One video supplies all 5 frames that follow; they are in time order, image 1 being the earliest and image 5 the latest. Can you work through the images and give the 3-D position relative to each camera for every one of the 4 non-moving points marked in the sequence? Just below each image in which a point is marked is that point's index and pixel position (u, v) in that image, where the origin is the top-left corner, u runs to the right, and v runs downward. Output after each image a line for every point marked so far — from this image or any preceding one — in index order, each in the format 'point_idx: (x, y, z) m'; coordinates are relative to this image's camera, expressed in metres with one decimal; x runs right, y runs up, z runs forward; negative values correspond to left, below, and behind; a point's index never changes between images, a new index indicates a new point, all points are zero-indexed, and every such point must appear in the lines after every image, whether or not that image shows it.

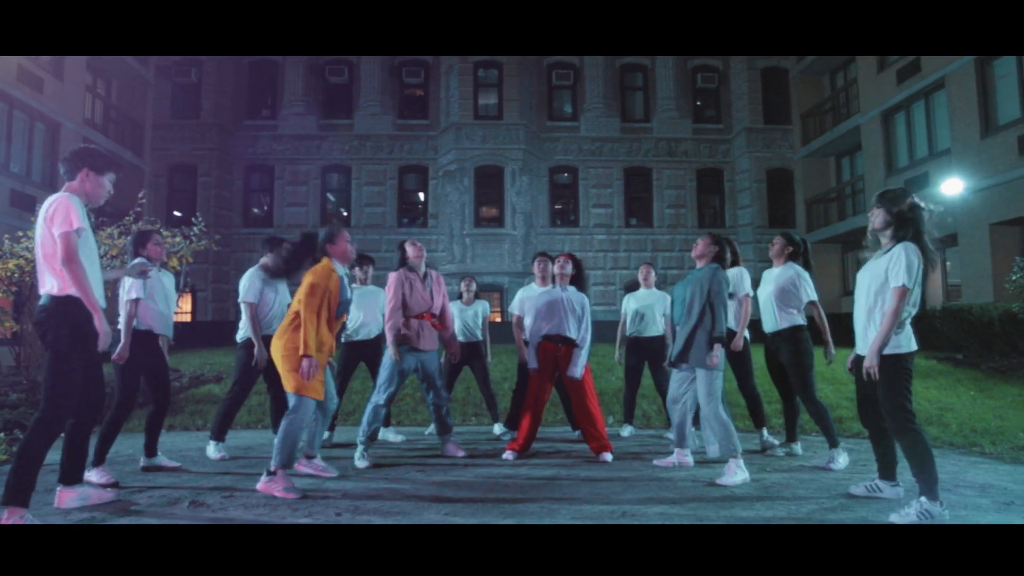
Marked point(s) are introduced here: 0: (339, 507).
0: (-1.2, -1.5, +4.9) m
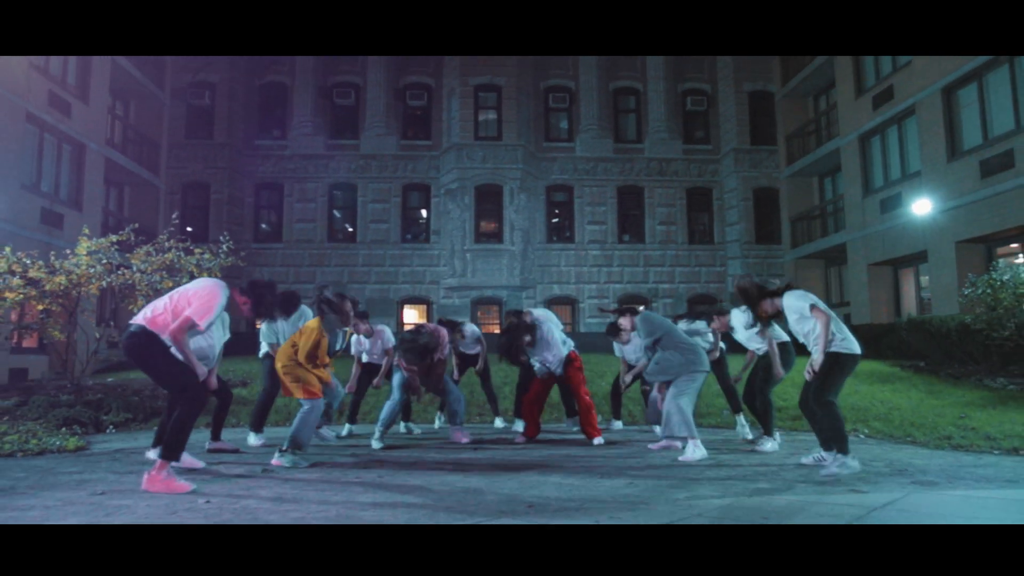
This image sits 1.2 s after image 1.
0: (-1.1, -1.6, +6.3) m
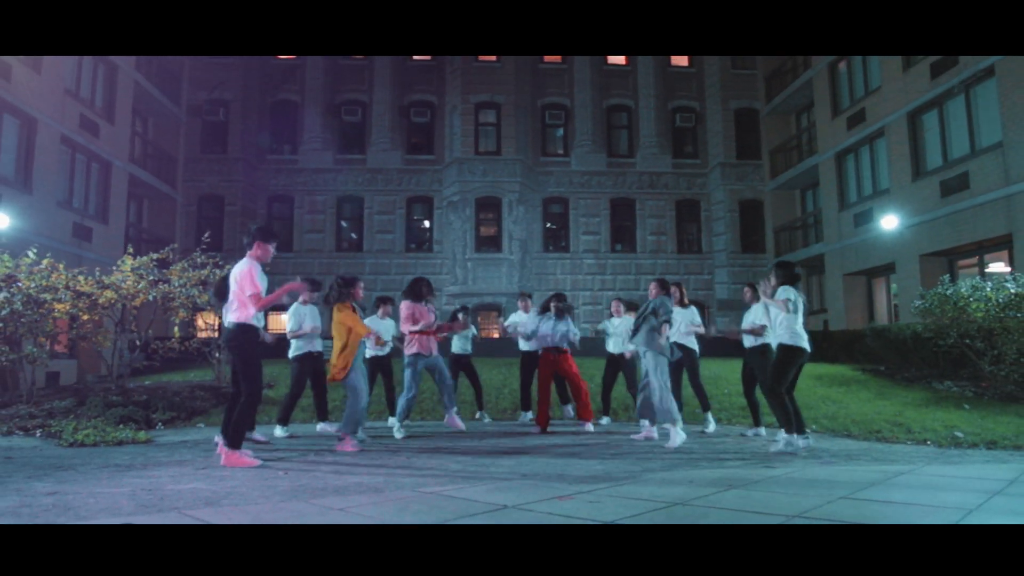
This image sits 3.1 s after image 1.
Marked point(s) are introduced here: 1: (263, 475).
0: (-1.2, -1.8, +8.1) m
1: (-2.2, -1.7, +6.6) m
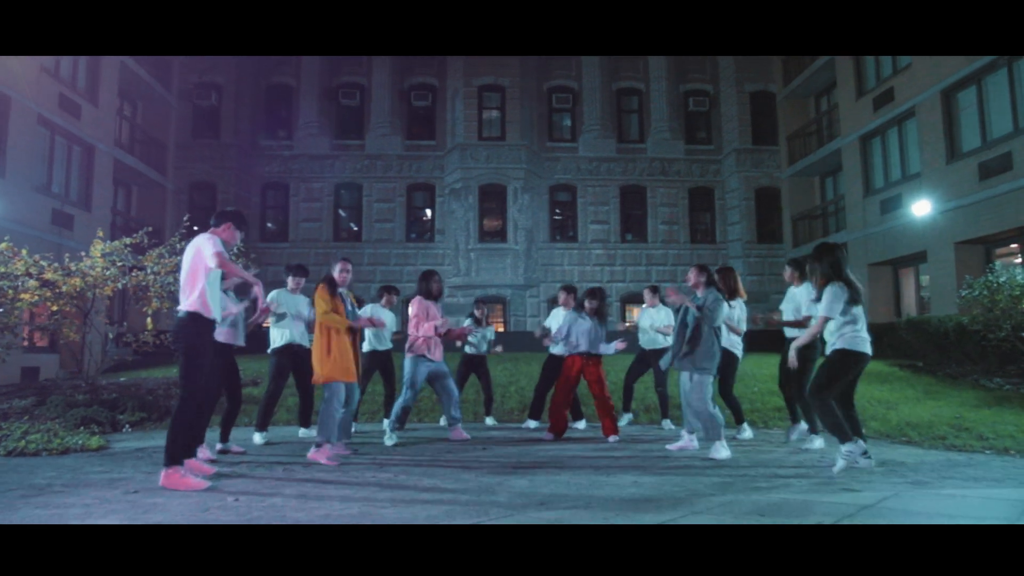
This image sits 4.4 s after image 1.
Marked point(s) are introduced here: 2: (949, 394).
0: (-1.1, -1.6, +6.6) m
1: (-2.1, -1.5, +5.1) m
2: (+8.0, -1.9, +13.6) m
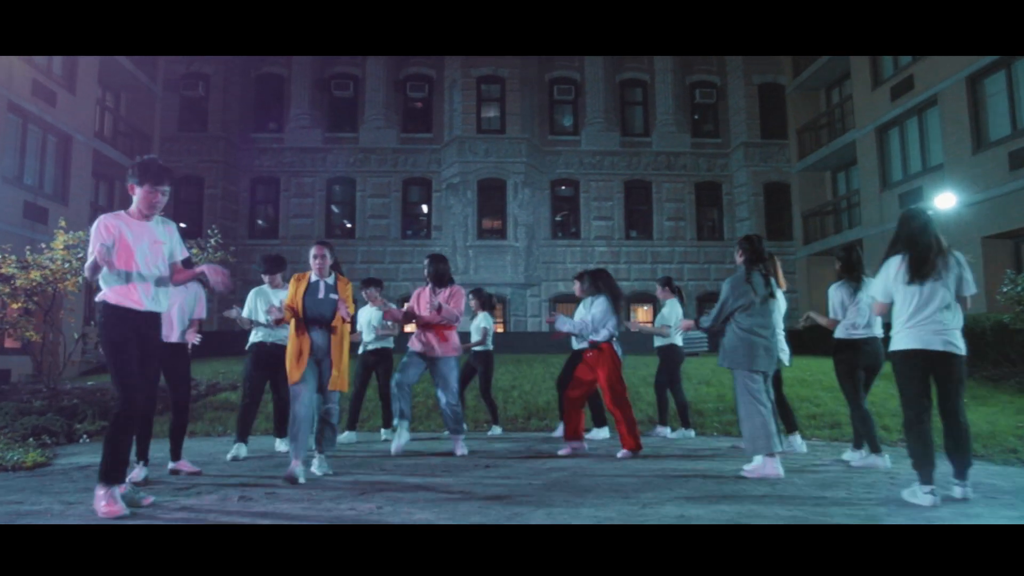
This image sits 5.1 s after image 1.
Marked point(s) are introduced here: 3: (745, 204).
0: (-1.0, -1.5, +5.3) m
1: (-2.0, -1.4, +3.8) m
2: (+8.1, -1.8, +12.3) m
3: (+7.1, +2.6, +22.1) m
